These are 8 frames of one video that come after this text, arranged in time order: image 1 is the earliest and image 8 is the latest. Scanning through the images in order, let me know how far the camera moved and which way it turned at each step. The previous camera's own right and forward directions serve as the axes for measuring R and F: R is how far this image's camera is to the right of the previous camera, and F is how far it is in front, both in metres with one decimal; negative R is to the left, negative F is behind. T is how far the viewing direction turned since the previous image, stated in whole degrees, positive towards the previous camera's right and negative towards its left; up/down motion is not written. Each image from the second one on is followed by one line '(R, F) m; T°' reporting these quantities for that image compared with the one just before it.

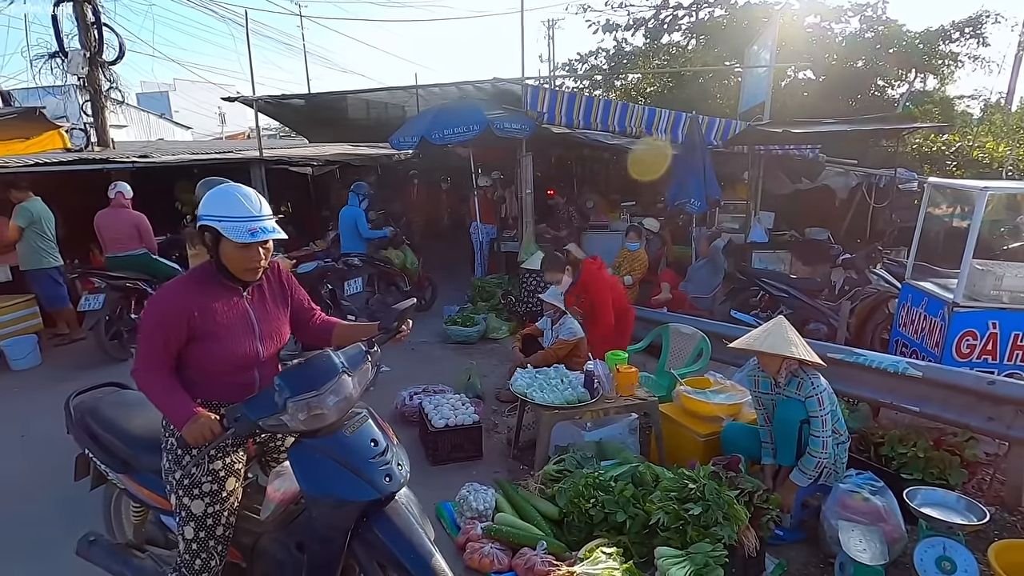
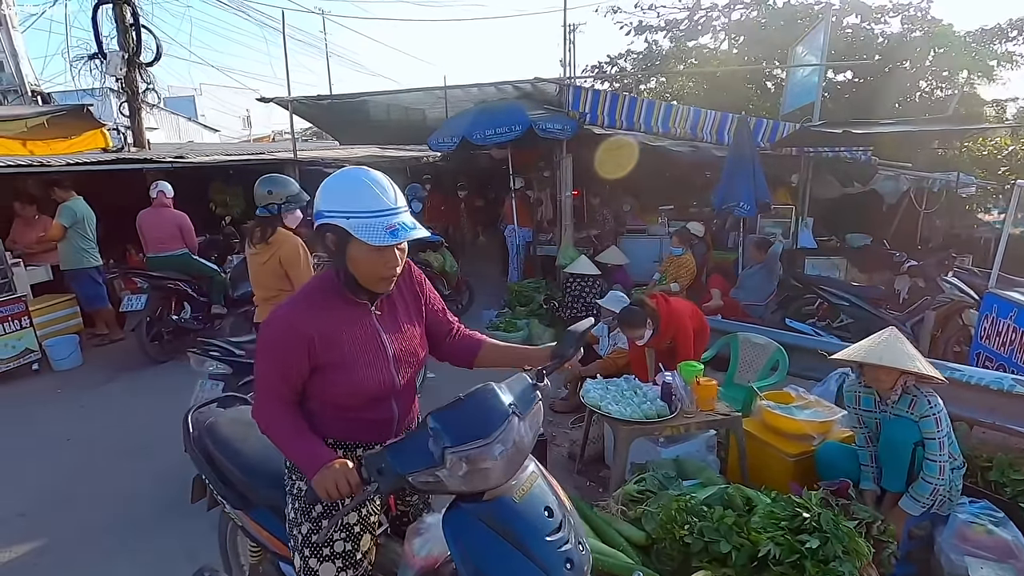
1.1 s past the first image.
(-0.4, +0.2) m; -2°
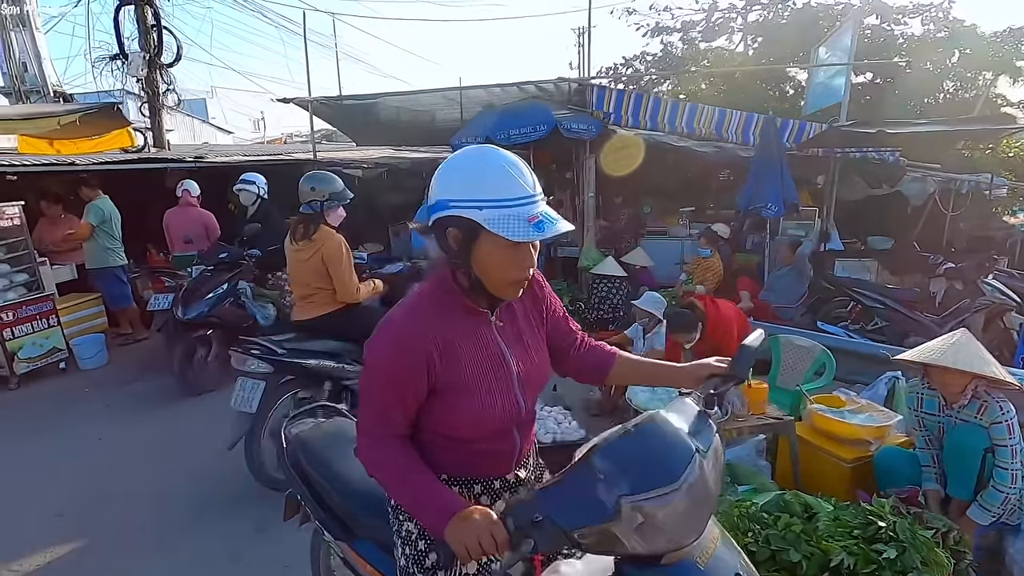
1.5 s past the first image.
(-0.2, +0.1) m; -1°
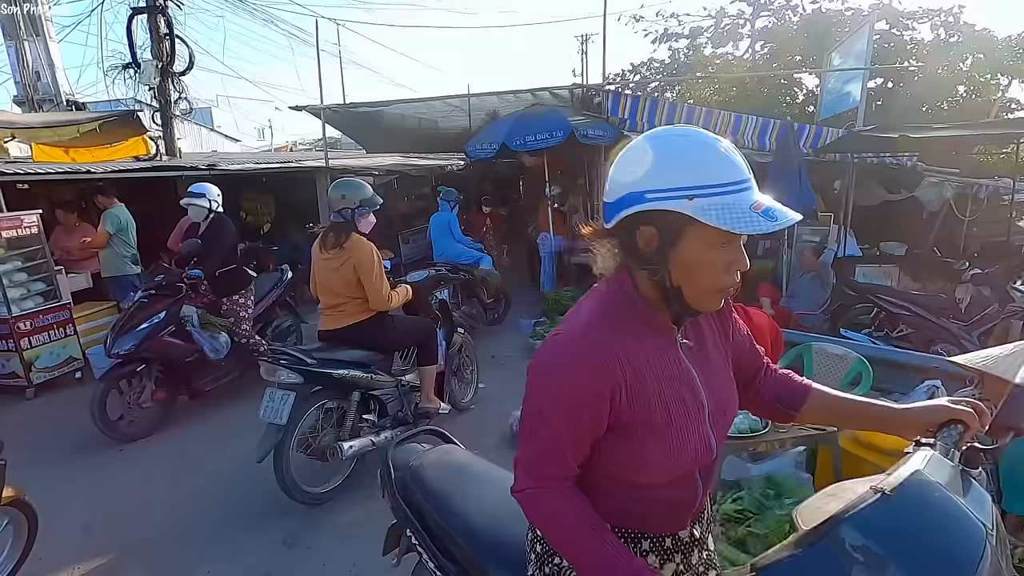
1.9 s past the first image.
(-0.2, +0.1) m; 0°
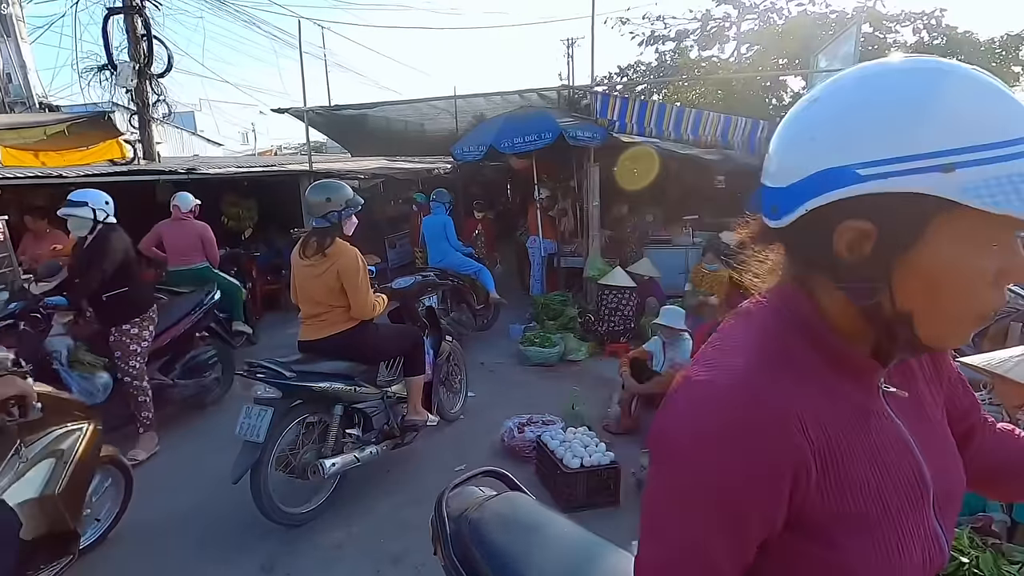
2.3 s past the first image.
(0.0, +0.1) m; +1°
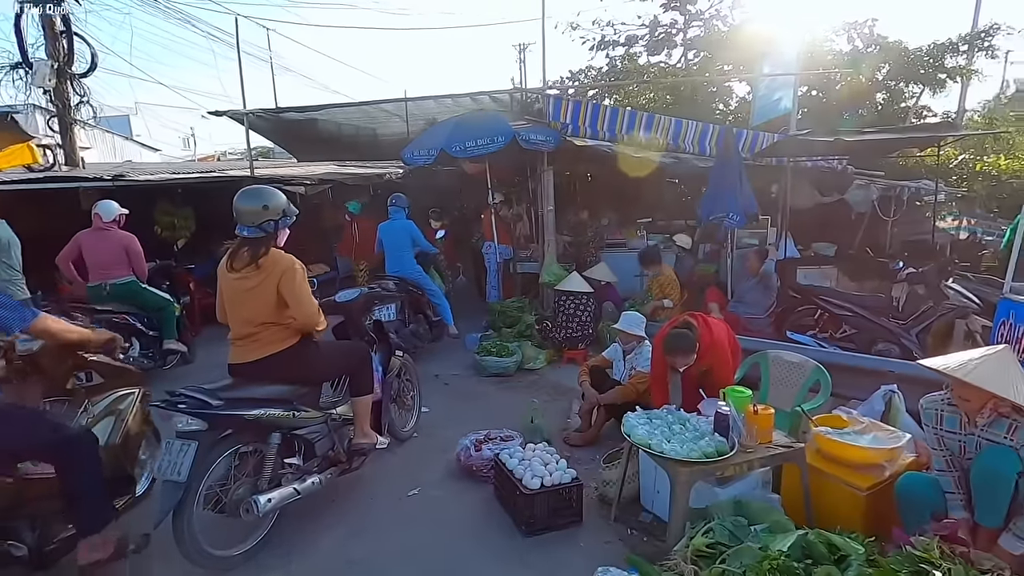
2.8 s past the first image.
(0.0, +0.2) m; +5°
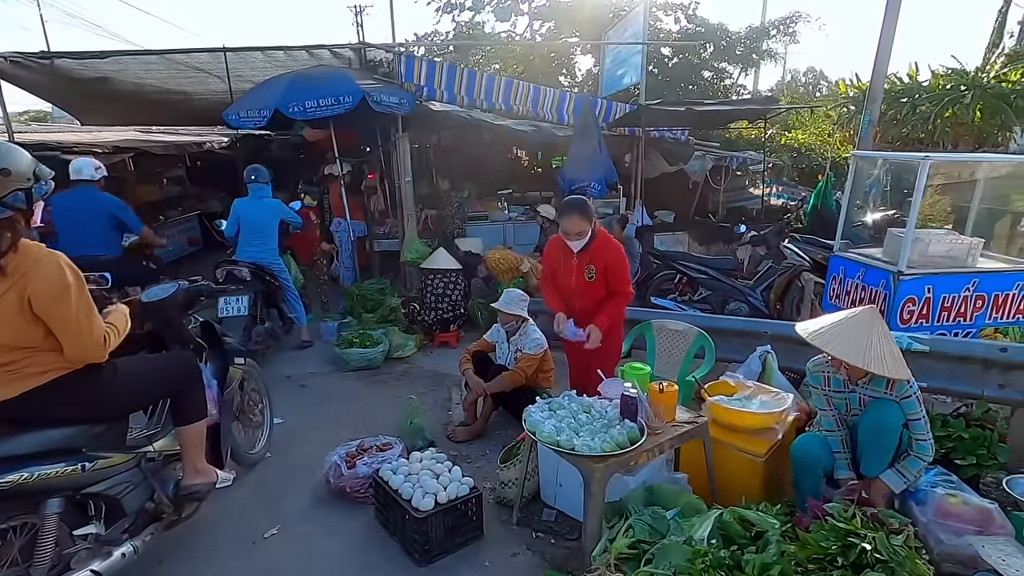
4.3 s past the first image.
(-0.1, +0.5) m; +15°
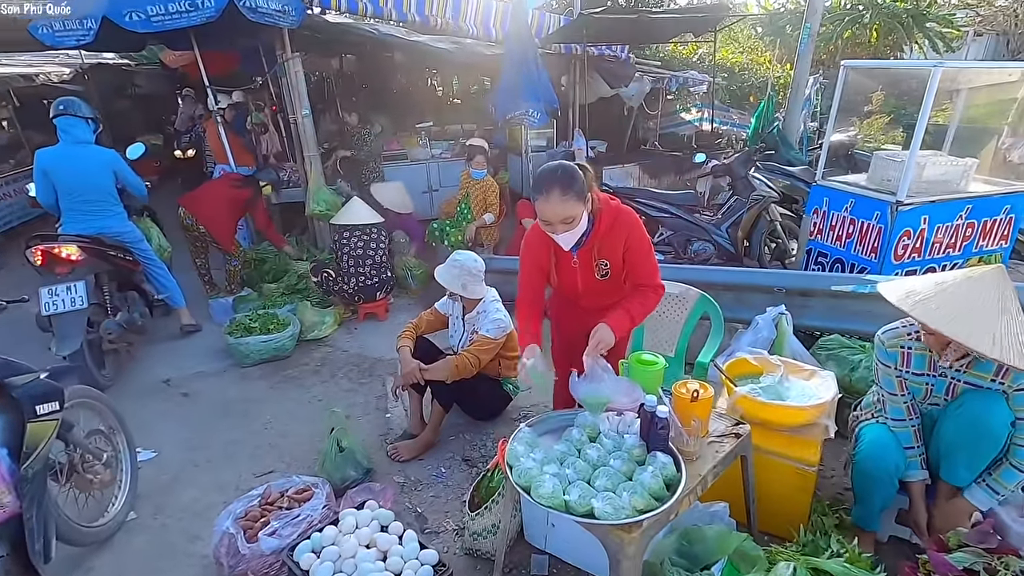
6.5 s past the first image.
(-0.1, +1.0) m; +8°
